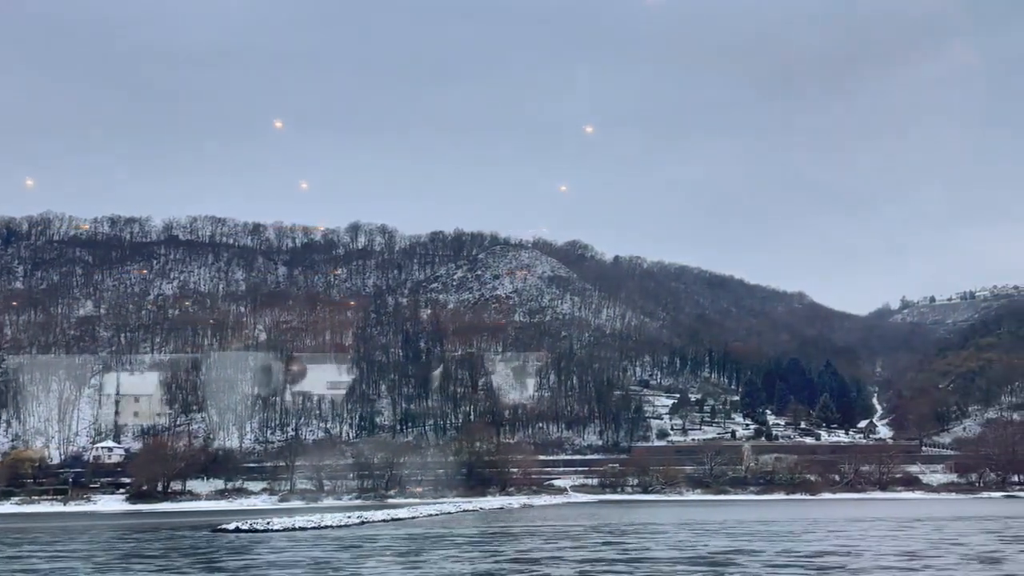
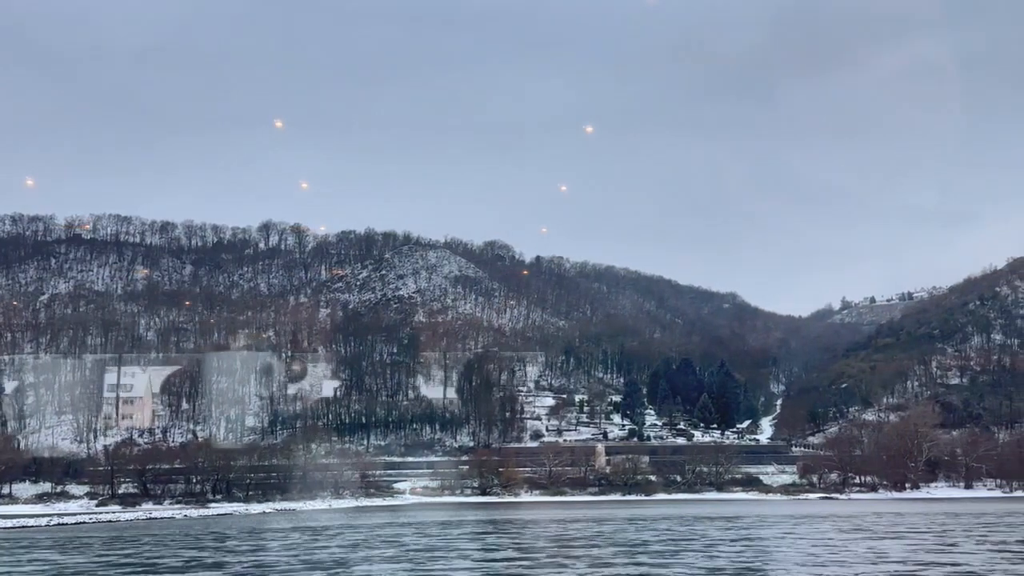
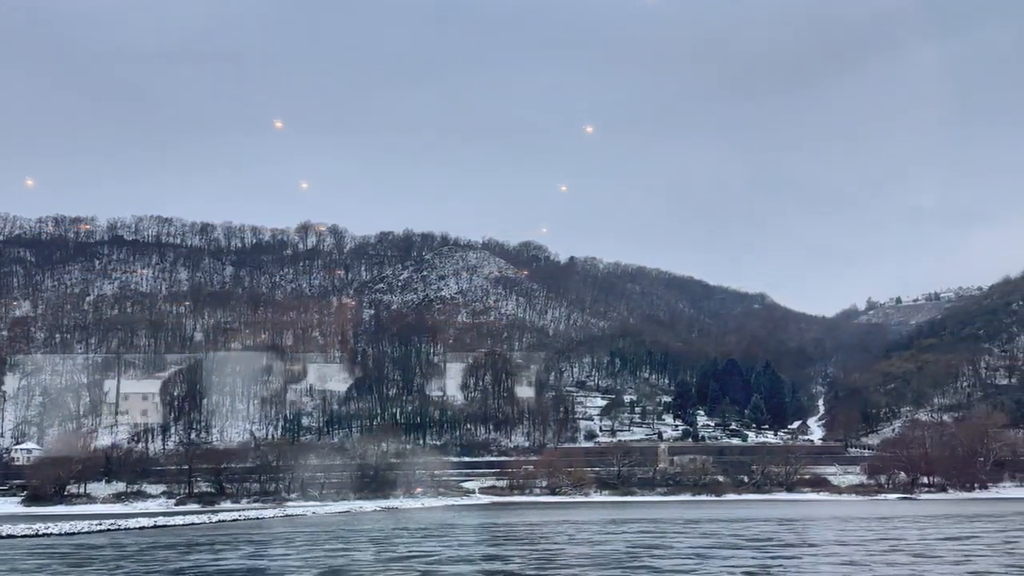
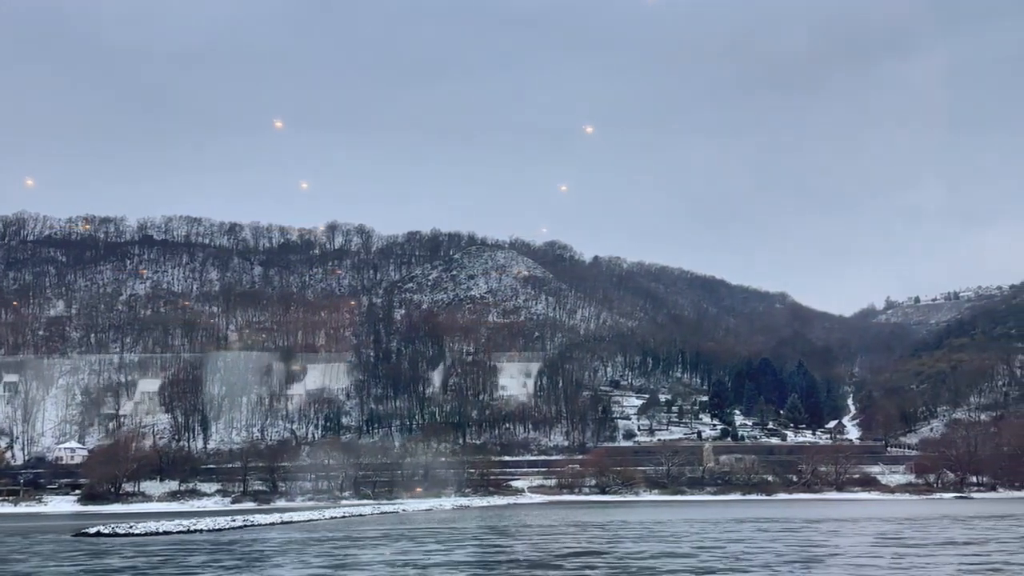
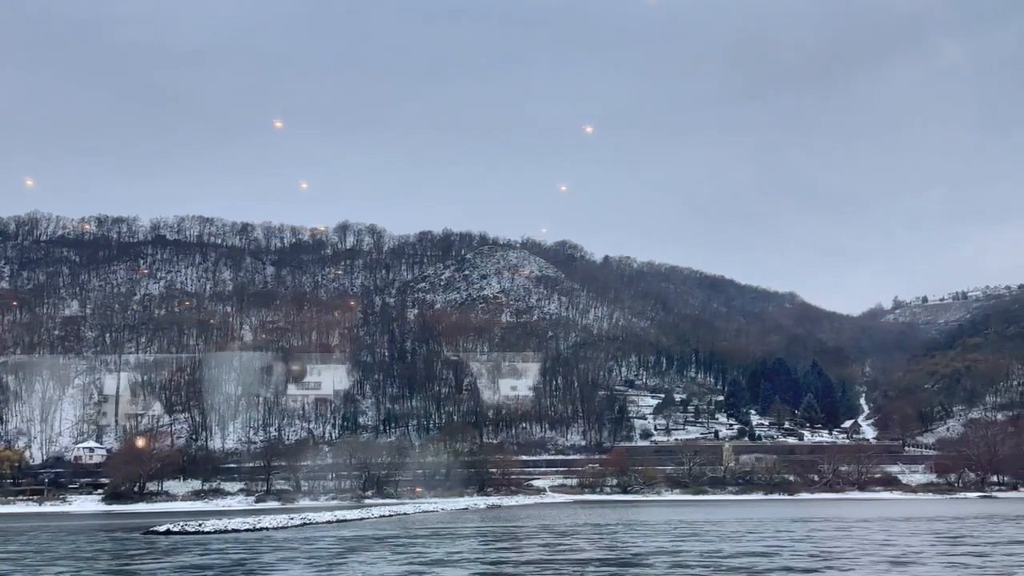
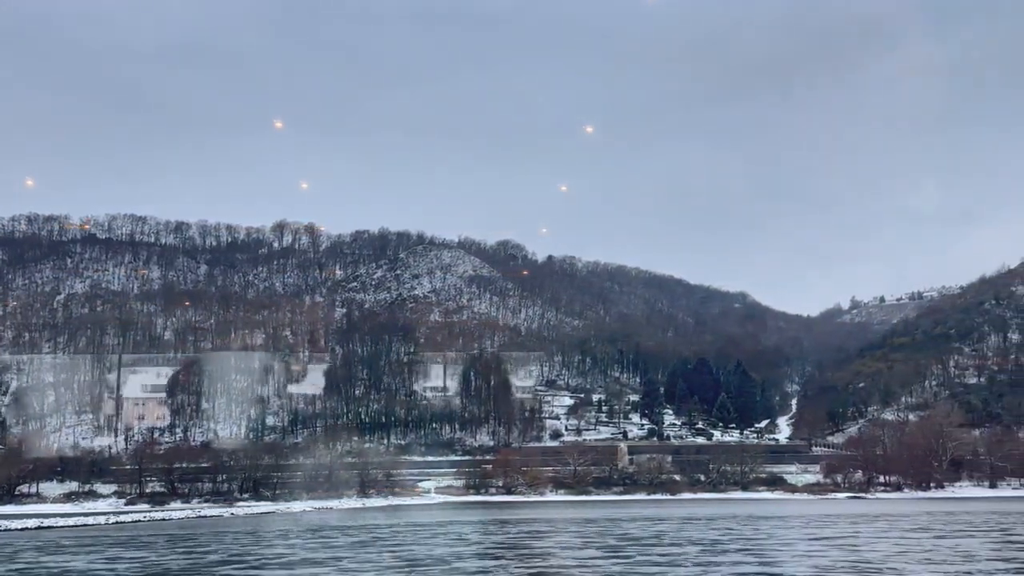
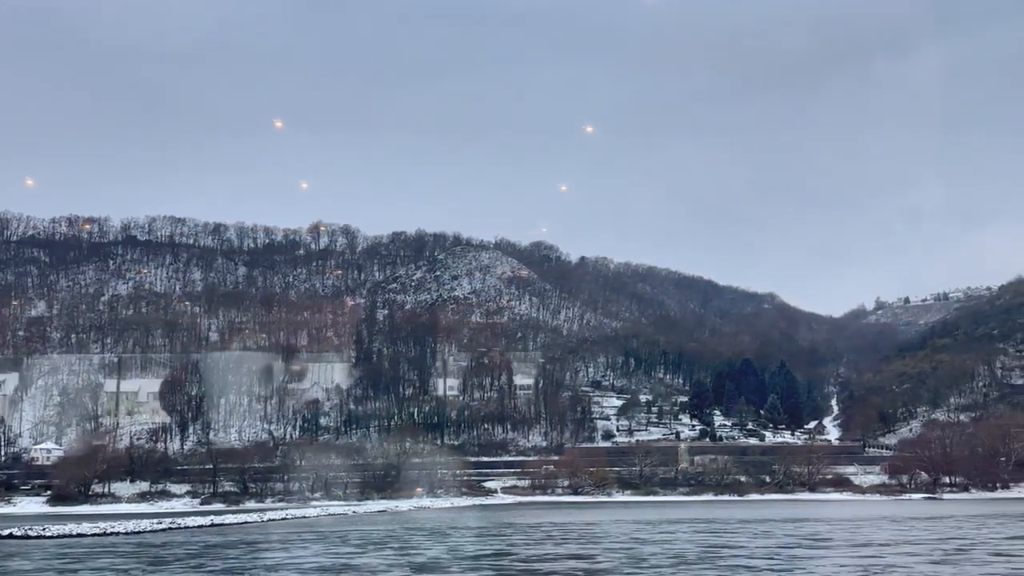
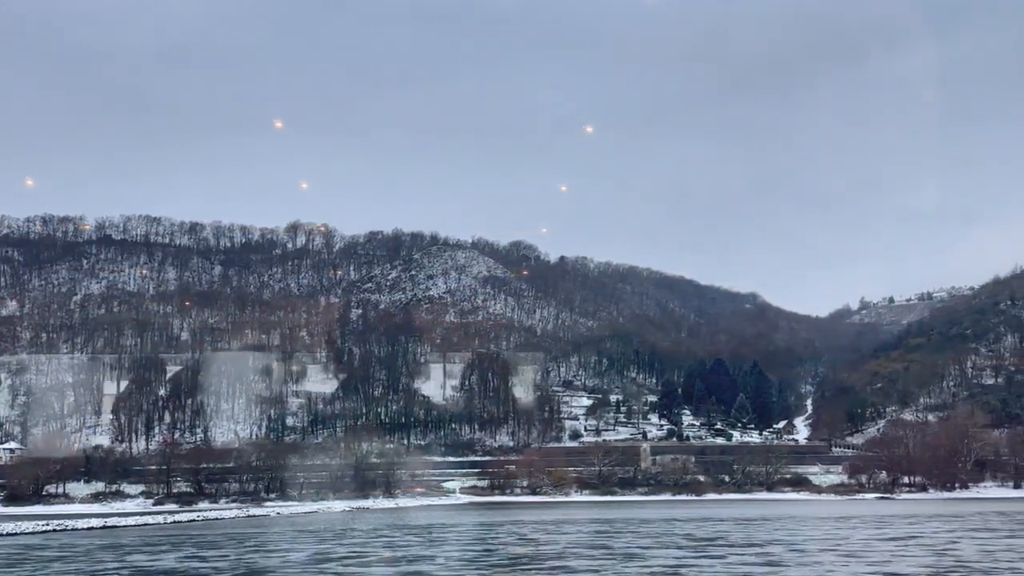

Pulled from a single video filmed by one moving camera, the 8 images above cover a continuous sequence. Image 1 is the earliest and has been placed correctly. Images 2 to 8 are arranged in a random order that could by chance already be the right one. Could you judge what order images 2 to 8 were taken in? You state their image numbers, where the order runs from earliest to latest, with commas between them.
5, 4, 7, 3, 8, 6, 2
